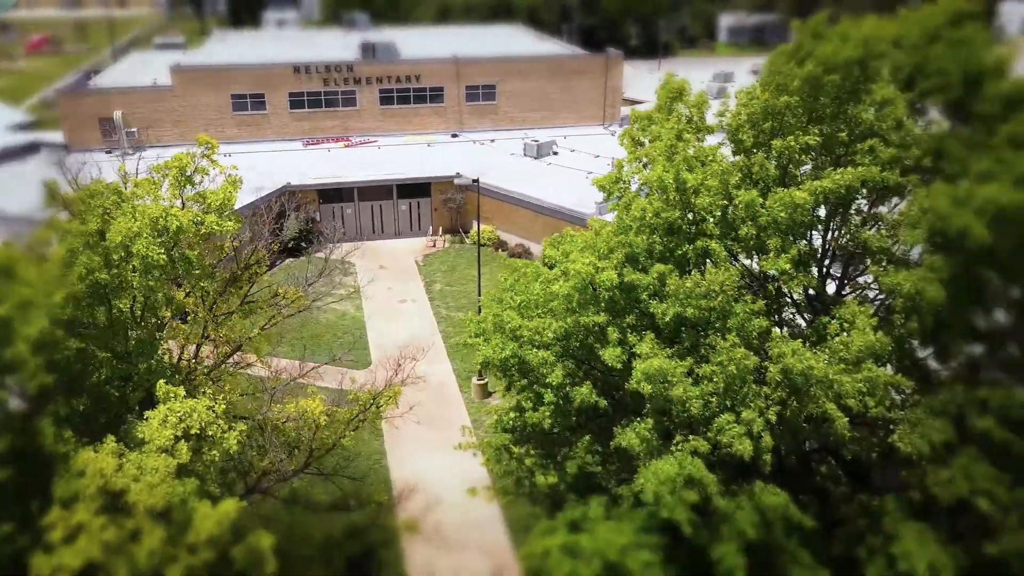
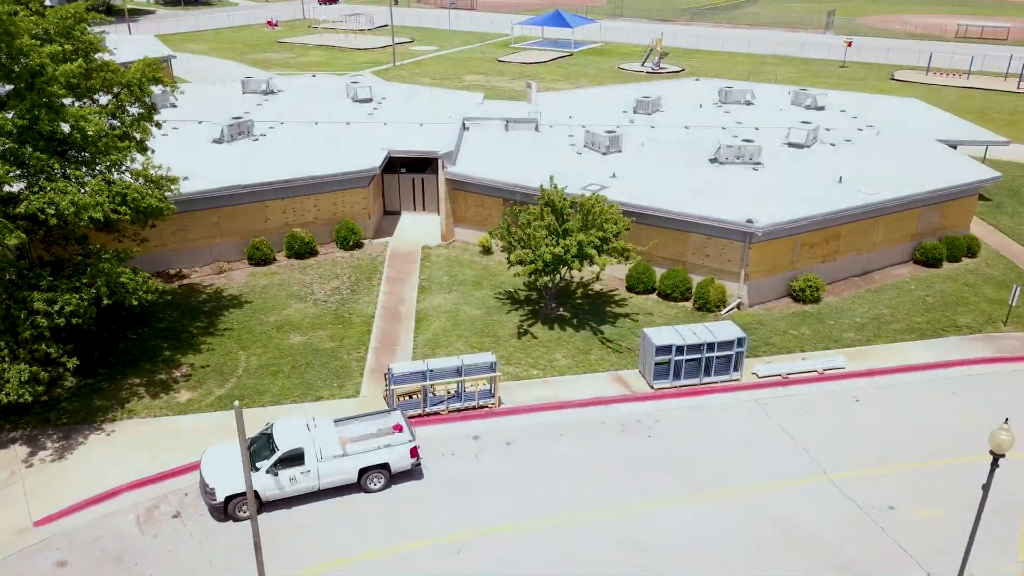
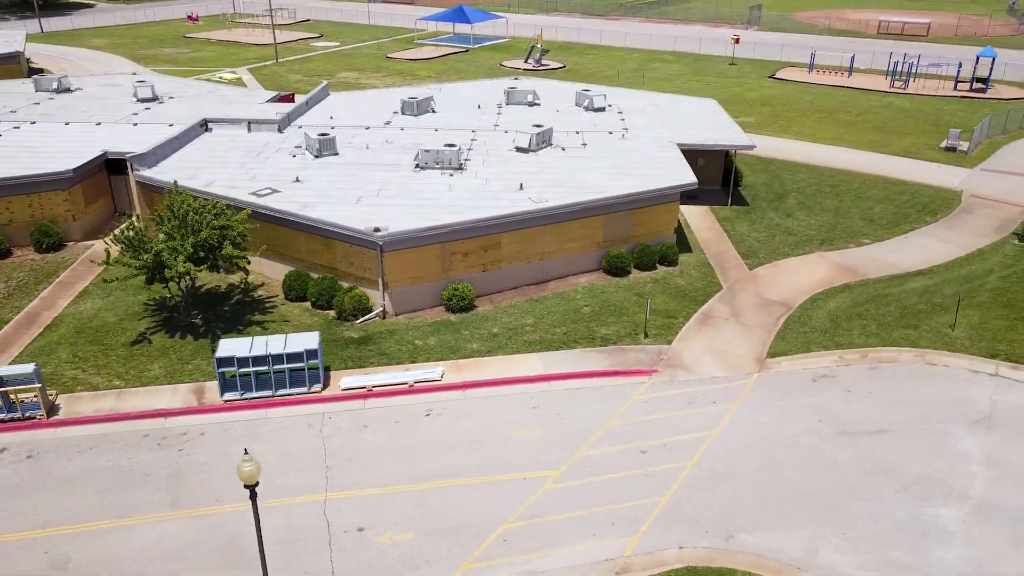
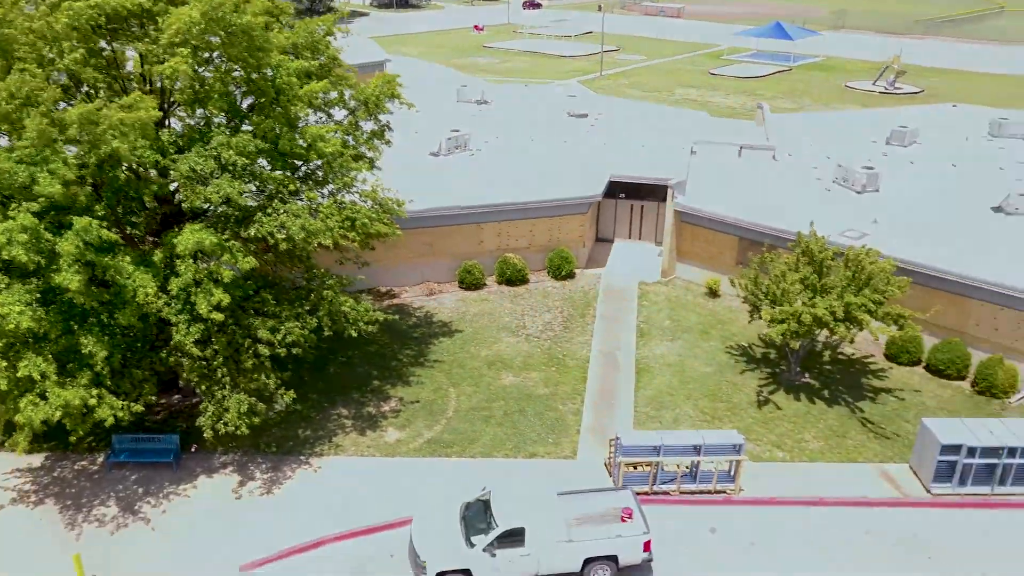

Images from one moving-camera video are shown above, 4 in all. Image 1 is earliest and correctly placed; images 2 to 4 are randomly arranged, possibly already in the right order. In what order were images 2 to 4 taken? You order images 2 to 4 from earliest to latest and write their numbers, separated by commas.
4, 2, 3
